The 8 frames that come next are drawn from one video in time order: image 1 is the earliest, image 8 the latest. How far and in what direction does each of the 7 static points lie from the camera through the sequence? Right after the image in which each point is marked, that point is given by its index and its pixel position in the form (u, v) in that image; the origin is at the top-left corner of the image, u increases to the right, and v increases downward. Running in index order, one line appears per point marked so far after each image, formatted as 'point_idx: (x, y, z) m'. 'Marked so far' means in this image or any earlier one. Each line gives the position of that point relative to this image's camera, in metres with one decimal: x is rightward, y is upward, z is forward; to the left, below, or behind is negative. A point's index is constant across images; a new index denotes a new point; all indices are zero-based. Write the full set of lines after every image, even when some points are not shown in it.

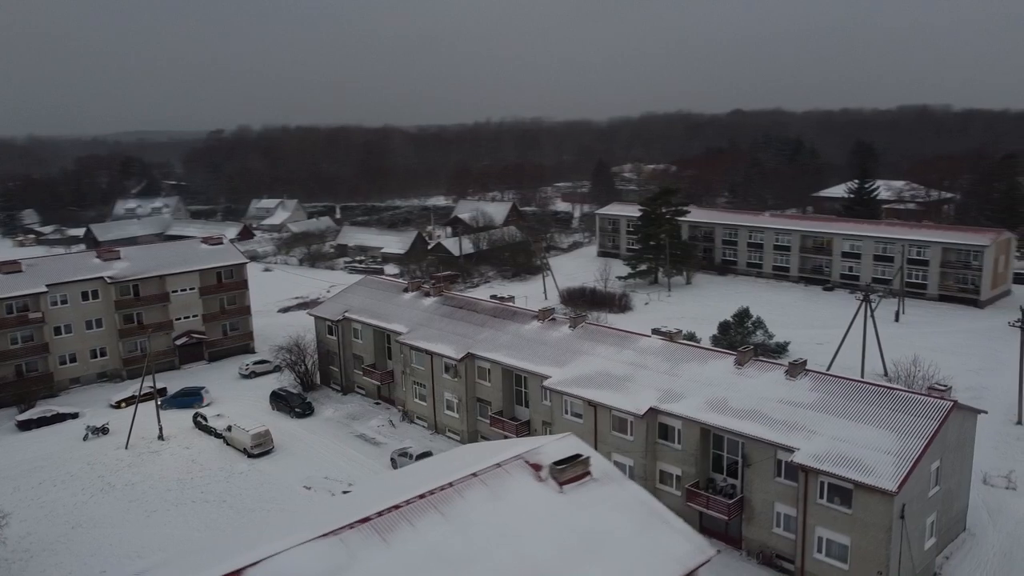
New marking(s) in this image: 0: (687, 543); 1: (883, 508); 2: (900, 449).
0: (+2.6, -3.7, +11.8) m
1: (+7.6, -4.5, +16.6) m
2: (+8.2, -3.4, +17.0) m
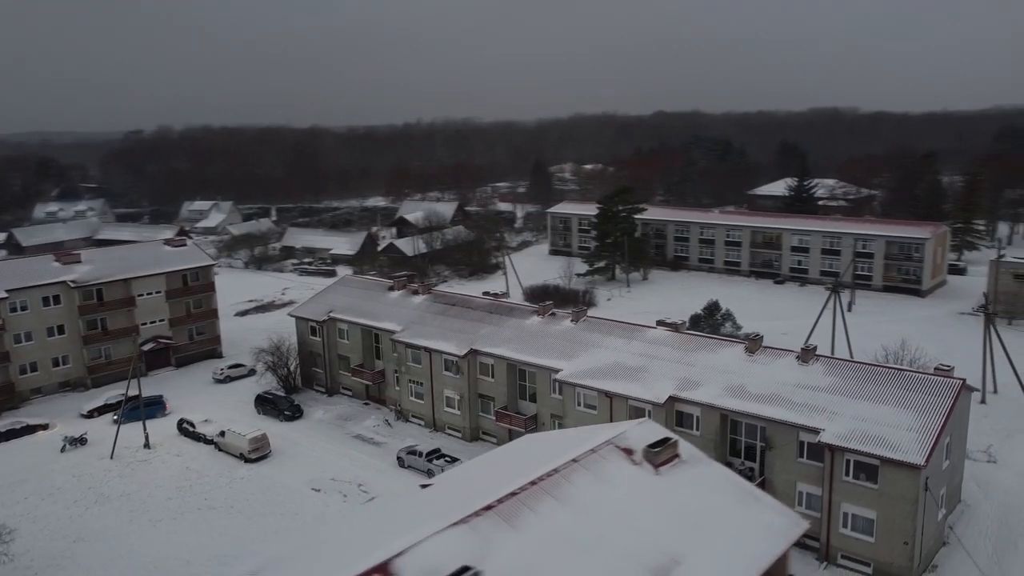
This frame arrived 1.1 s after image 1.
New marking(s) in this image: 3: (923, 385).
0: (+4.1, -3.5, +12.3) m
1: (+8.6, -4.2, +17.6) m
2: (+9.1, -3.1, +18.1) m
3: (+9.8, -2.3, +19.2) m
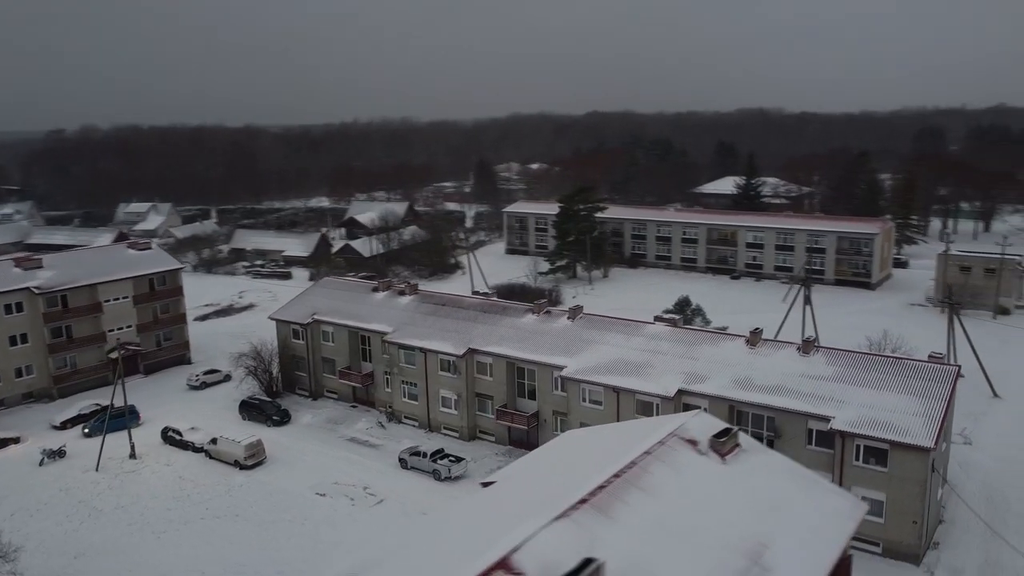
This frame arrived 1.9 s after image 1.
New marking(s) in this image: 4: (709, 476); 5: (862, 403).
0: (+5.3, -3.4, +12.9) m
1: (+9.3, -4.0, +18.5) m
2: (+9.8, -2.9, +19.1) m
3: (+10.3, -2.1, +20.3) m
4: (+3.1, -2.9, +12.4) m
5: (+8.6, -2.8, +19.9) m
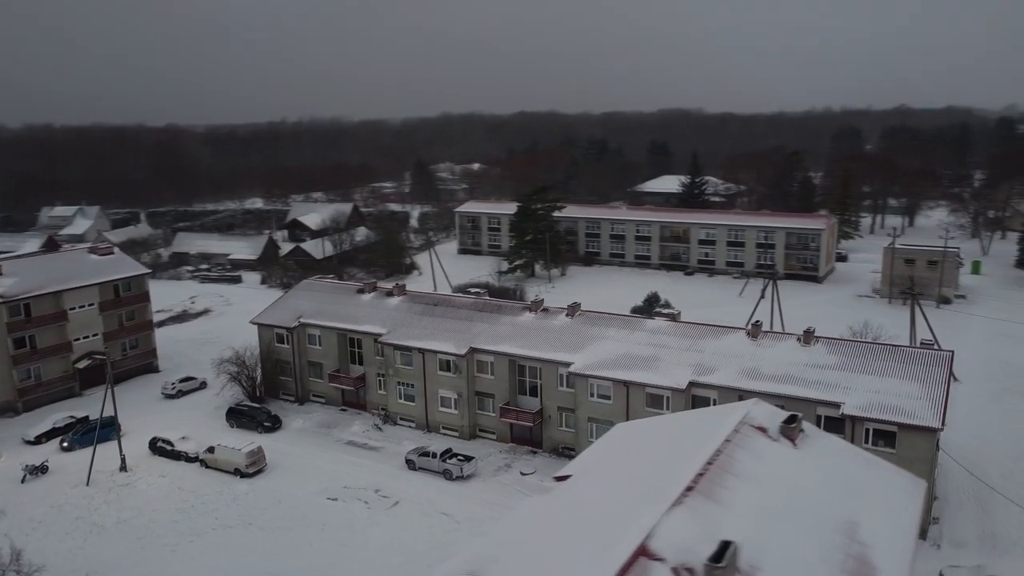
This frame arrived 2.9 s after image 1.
0: (+6.6, -3.3, +13.7) m
1: (+10.1, -3.8, +19.7) m
2: (+10.5, -2.6, +20.3) m
3: (+10.8, -1.9, +21.6) m
4: (+4.5, -2.8, +13.0) m
5: (+9.2, -2.6, +21.0) m
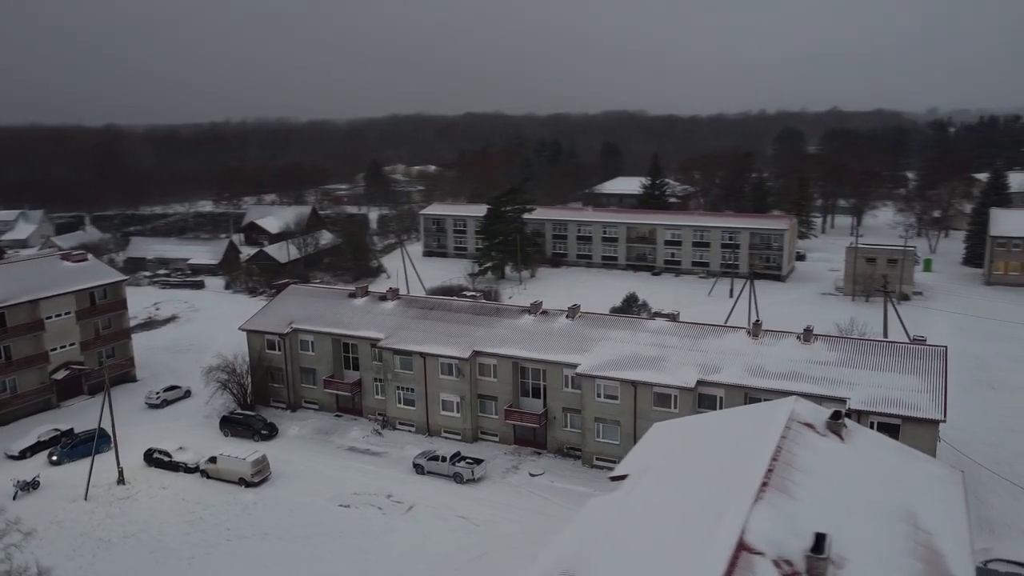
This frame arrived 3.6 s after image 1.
0: (+7.7, -3.3, +14.4) m
1: (+10.7, -3.8, +20.7) m
2: (+11.0, -2.6, +21.3) m
3: (+11.3, -1.8, +22.6) m
4: (+5.5, -2.8, +13.6) m
5: (+9.7, -2.6, +21.9) m
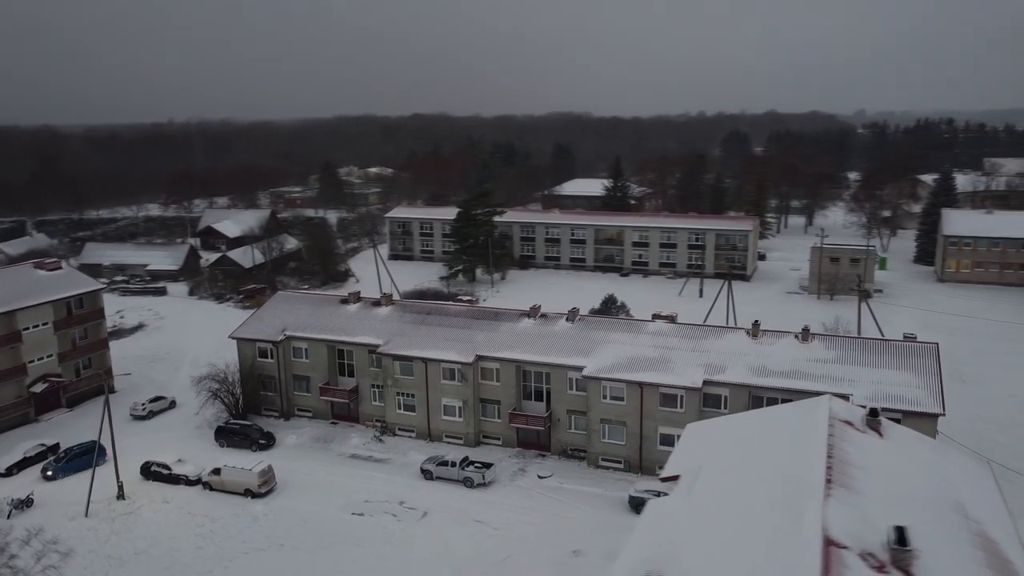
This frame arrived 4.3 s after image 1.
0: (+8.6, -3.3, +15.2) m
1: (+11.2, -3.8, +21.7) m
2: (+11.4, -2.6, +22.4) m
3: (+11.6, -1.8, +23.6) m
4: (+6.5, -2.9, +14.3) m
5: (+10.1, -2.6, +22.8) m
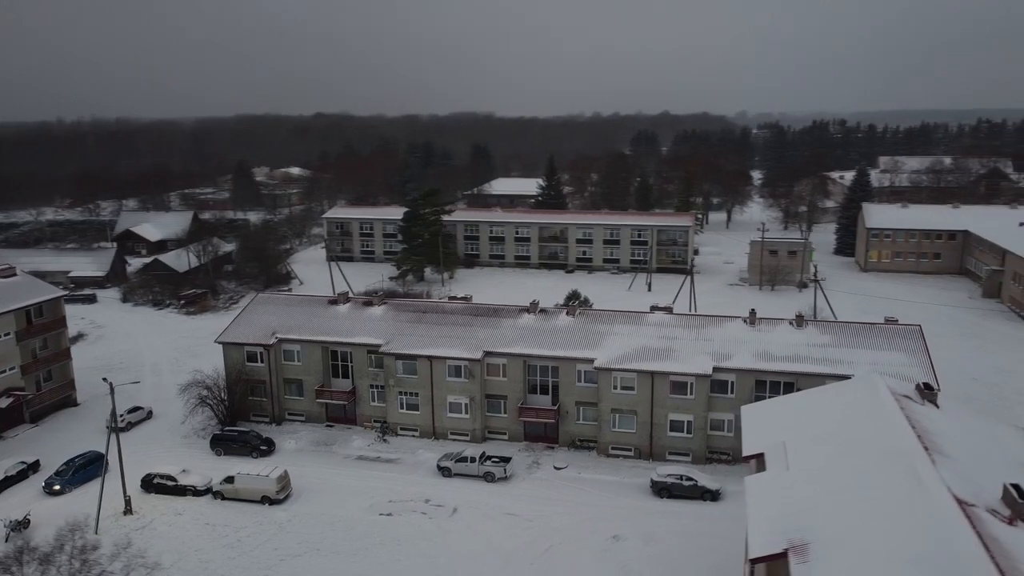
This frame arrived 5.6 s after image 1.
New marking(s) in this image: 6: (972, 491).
0: (+10.3, -2.9, +16.8) m
1: (+12.0, -3.4, +23.5) m
2: (+12.1, -2.2, +24.2) m
3: (+12.1, -1.4, +25.5) m
4: (+8.3, -2.6, +15.6) m
5: (+10.7, -2.2, +24.5) m
6: (+7.0, -3.1, +12.4) m
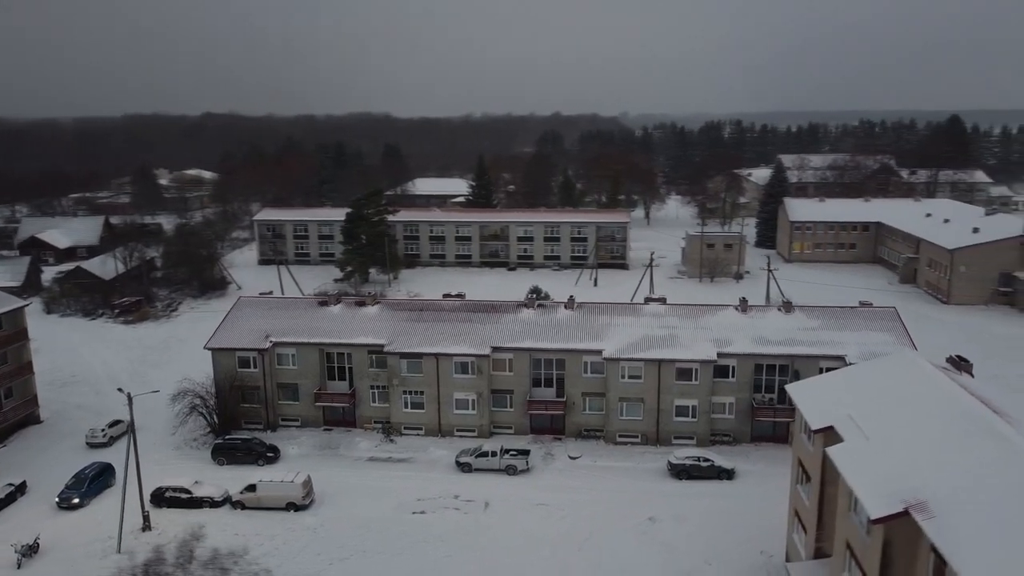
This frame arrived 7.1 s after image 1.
0: (+11.8, -2.5, +18.7) m
1: (+12.6, -2.9, +25.6) m
2: (+12.6, -1.7, +26.3) m
3: (+12.4, -0.9, +27.6) m
4: (+10.1, -2.1, +17.2) m
5: (+11.2, -1.8, +26.4) m
6: (+9.2, -2.7, +13.9) m
